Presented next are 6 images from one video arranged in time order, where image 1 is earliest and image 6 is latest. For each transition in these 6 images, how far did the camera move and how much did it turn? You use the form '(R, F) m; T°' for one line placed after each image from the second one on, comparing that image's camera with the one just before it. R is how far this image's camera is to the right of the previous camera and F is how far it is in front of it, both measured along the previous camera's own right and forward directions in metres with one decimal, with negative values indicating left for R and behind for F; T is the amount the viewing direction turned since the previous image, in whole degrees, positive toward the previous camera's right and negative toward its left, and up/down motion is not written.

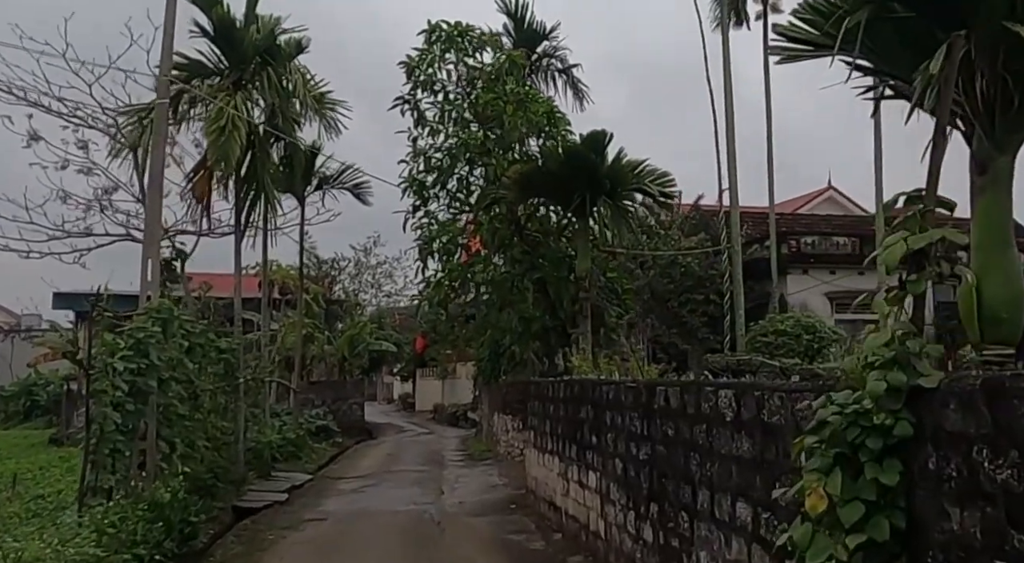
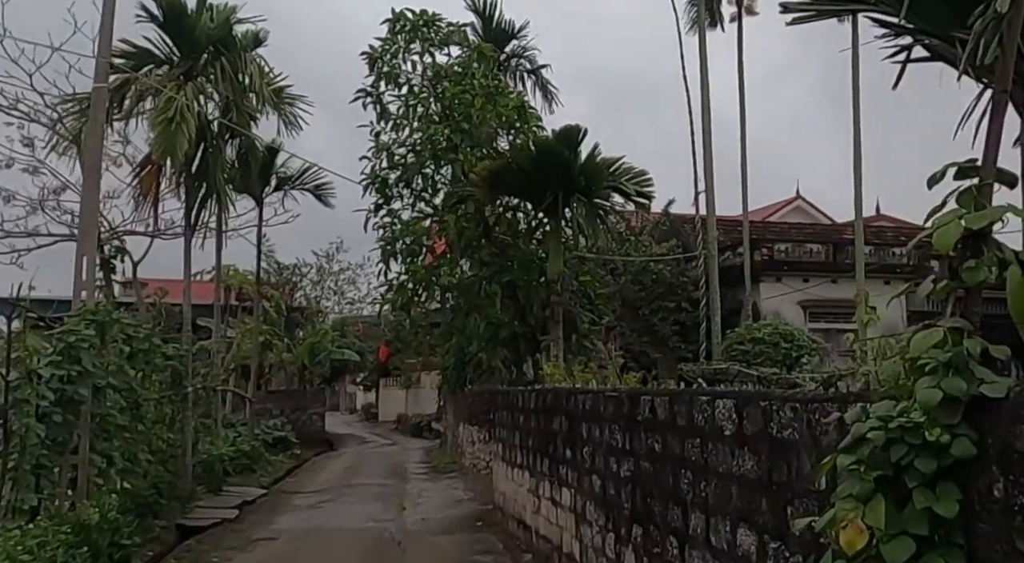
(0.0, +0.5) m; +2°
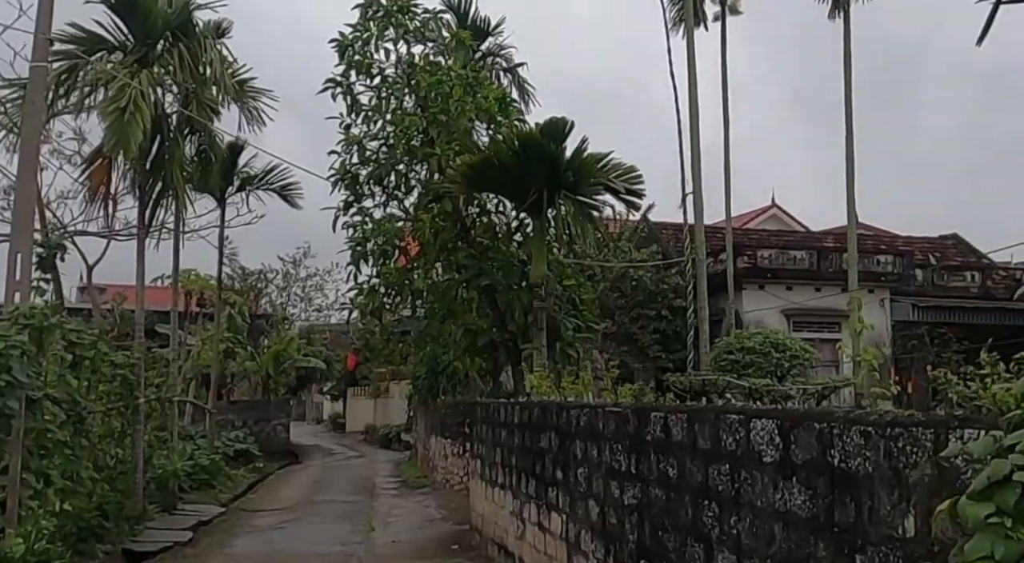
(-0.1, +0.7) m; +2°
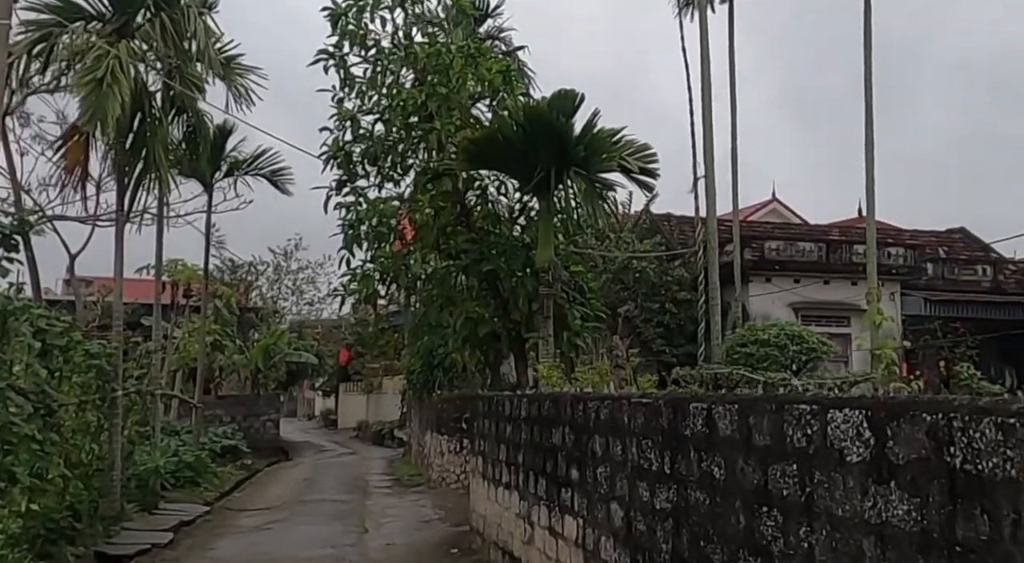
(-0.1, +0.6) m; 0°
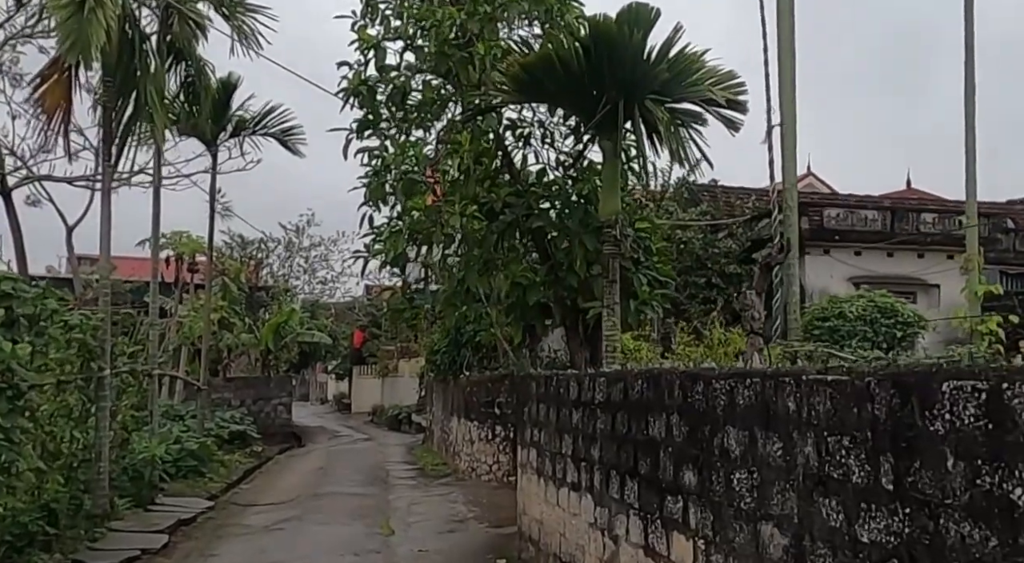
(-0.4, +1.4) m; -1°
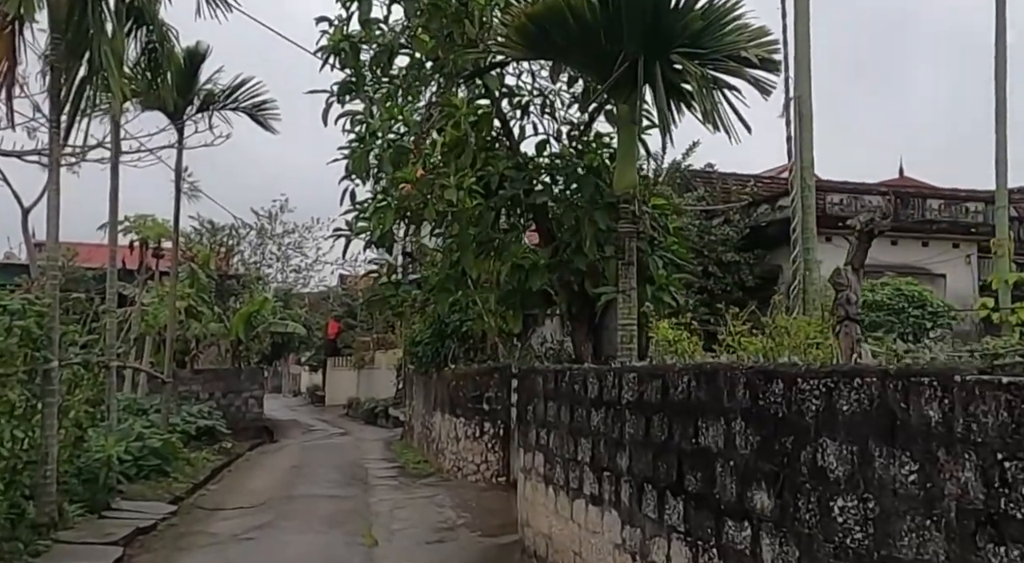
(-0.2, +0.8) m; +2°
